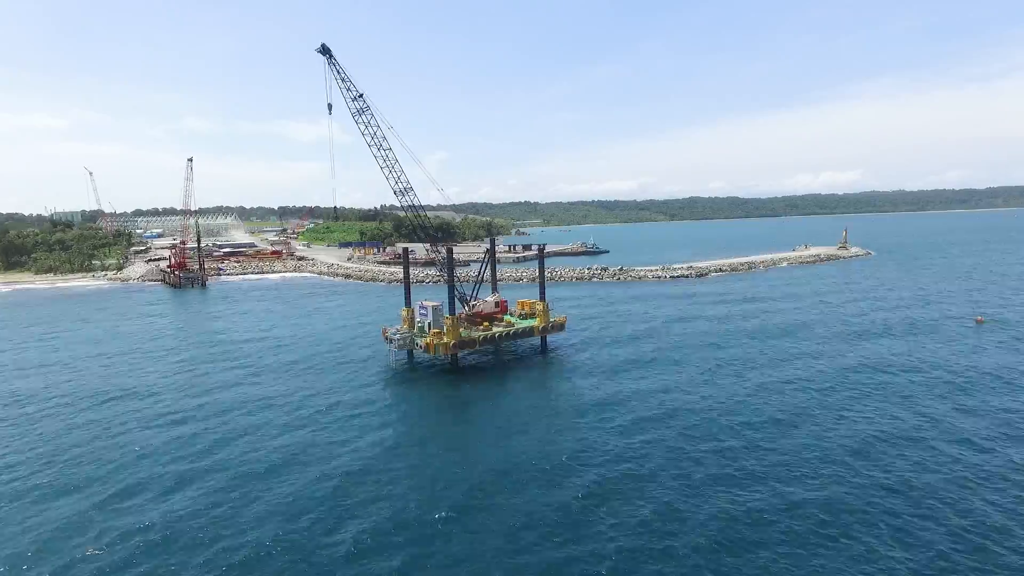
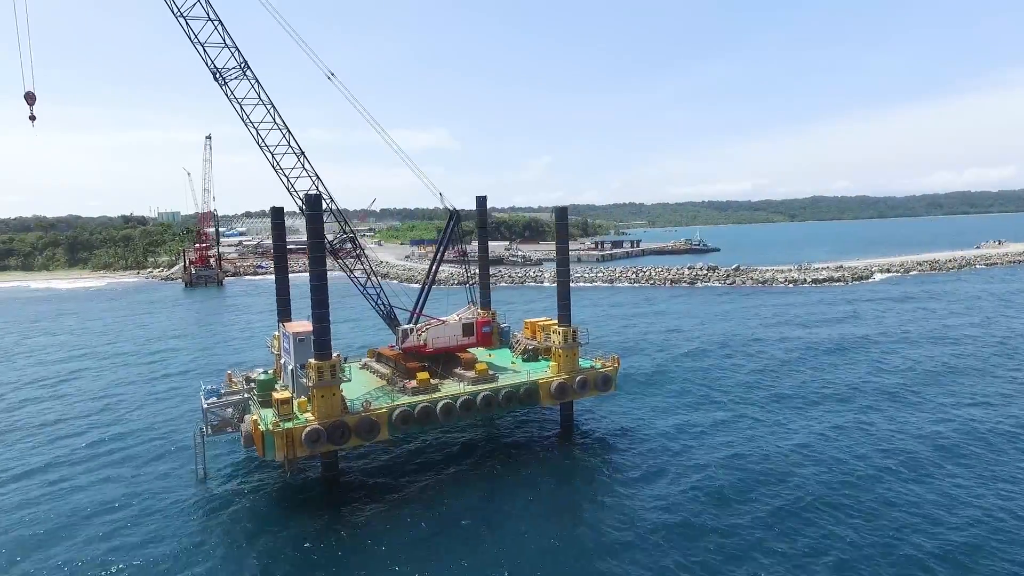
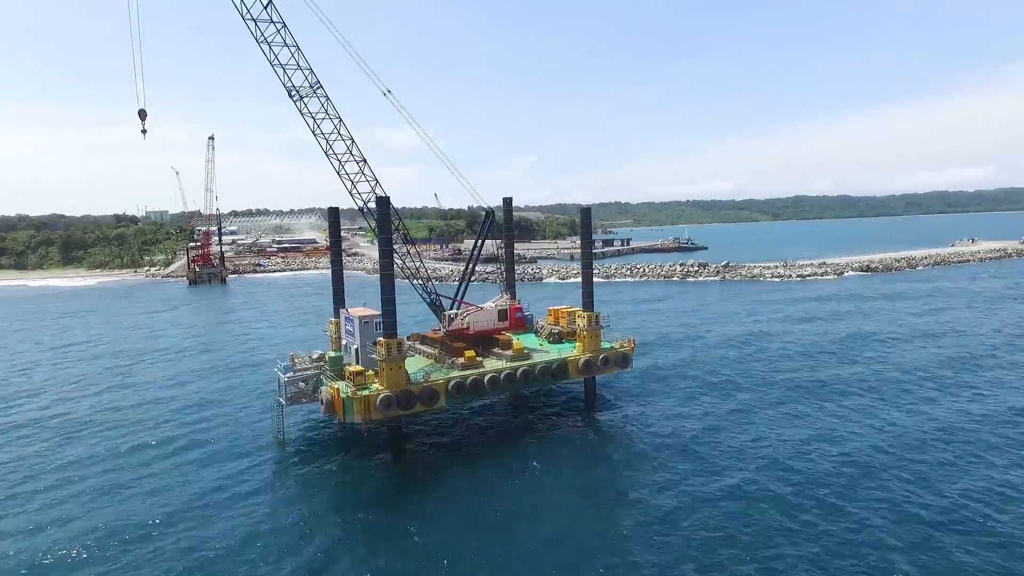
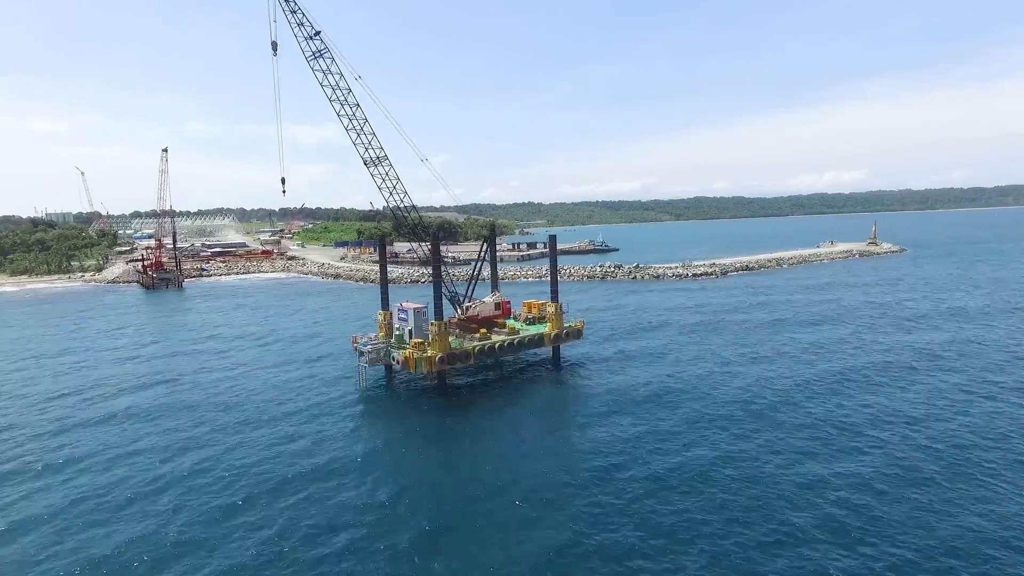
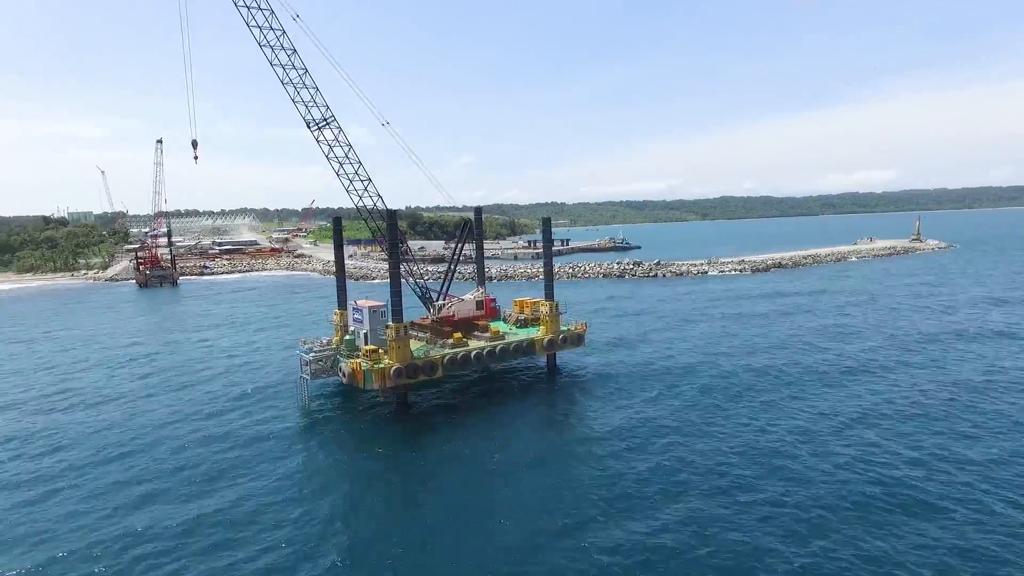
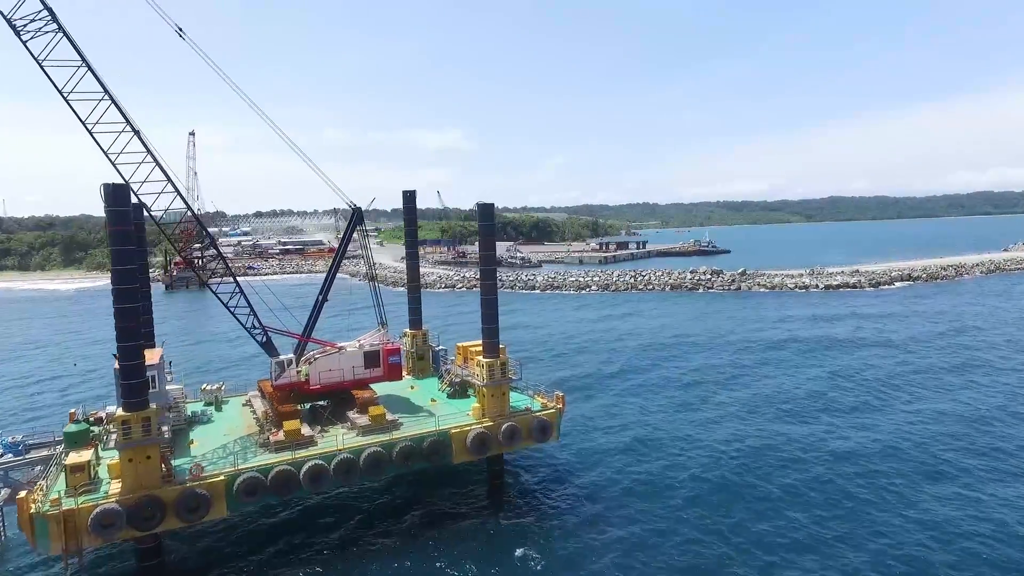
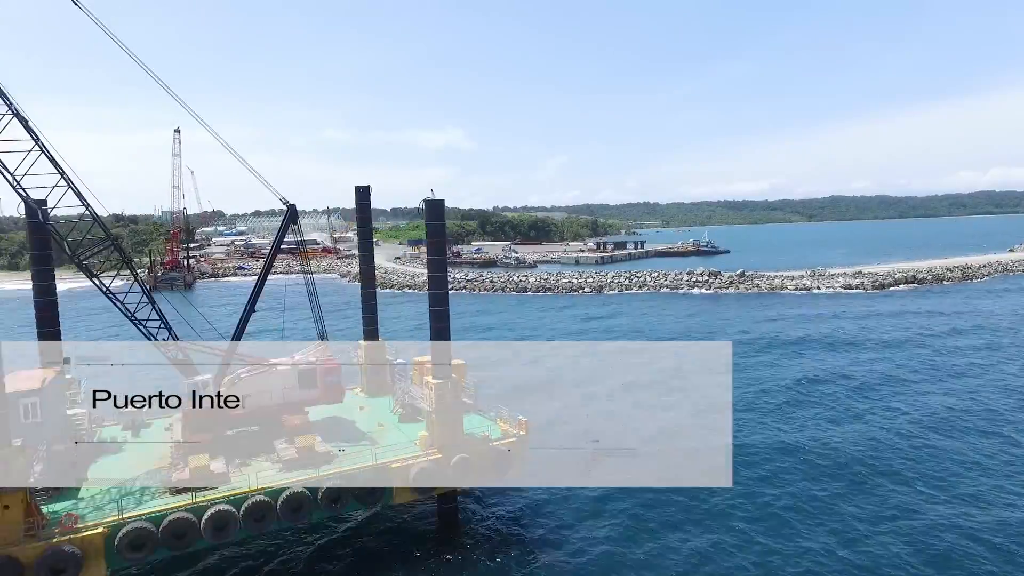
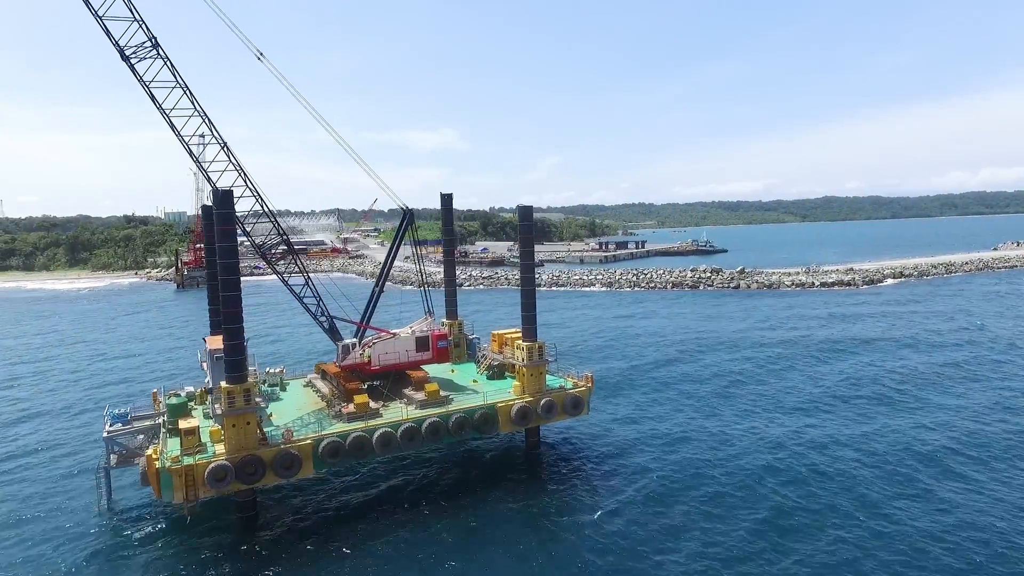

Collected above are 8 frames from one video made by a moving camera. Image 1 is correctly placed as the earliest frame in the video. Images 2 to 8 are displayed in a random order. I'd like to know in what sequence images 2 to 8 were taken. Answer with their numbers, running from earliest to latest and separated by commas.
4, 5, 3, 2, 8, 6, 7
